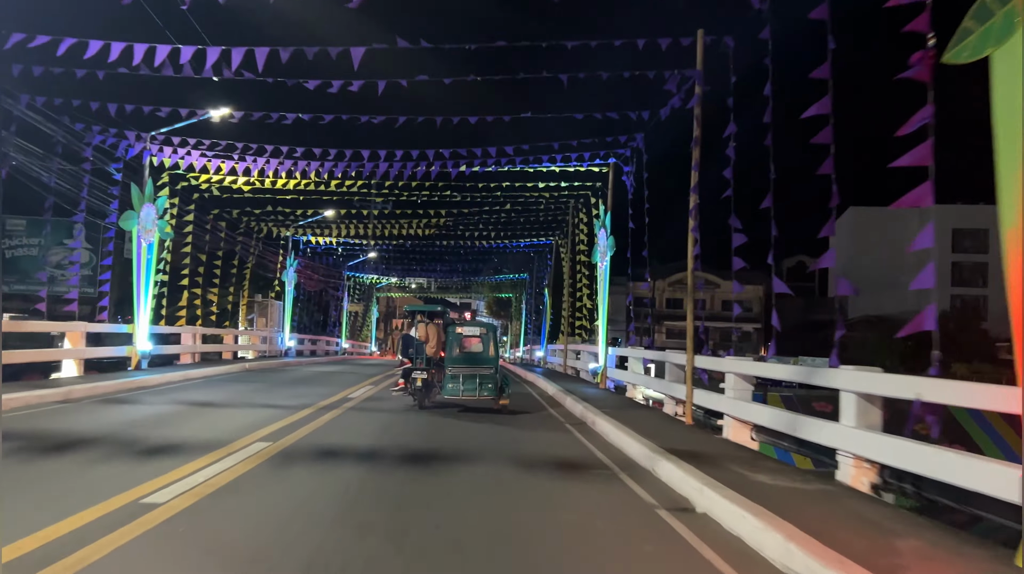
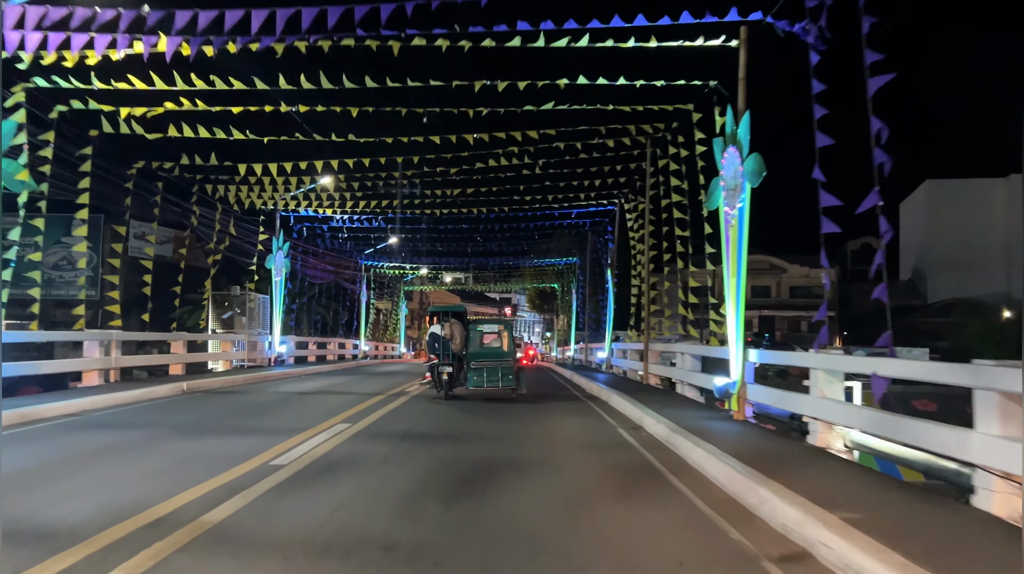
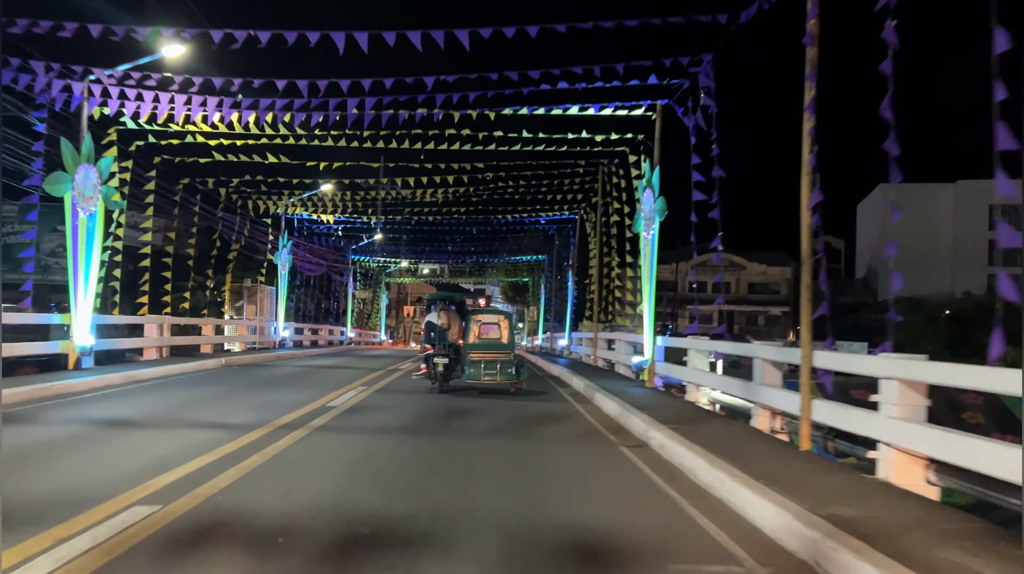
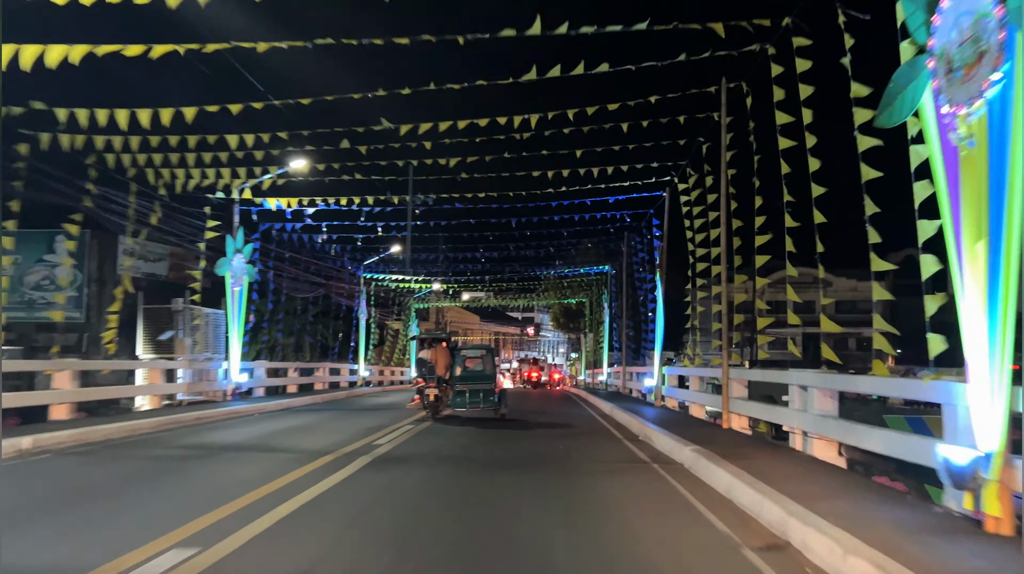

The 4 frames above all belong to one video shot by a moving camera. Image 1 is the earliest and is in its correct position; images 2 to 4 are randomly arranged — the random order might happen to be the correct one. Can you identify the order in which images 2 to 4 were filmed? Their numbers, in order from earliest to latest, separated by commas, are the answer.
3, 2, 4
